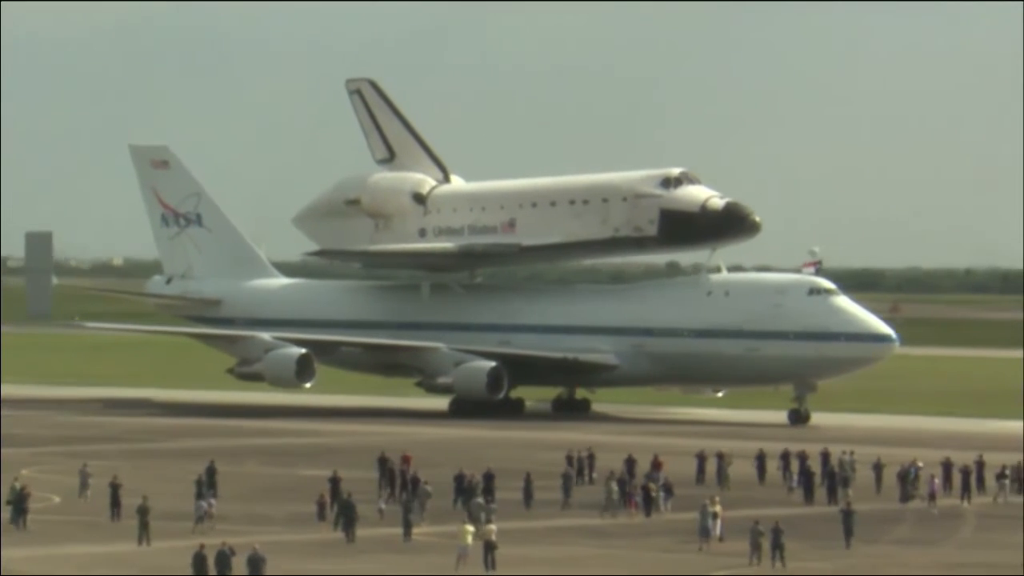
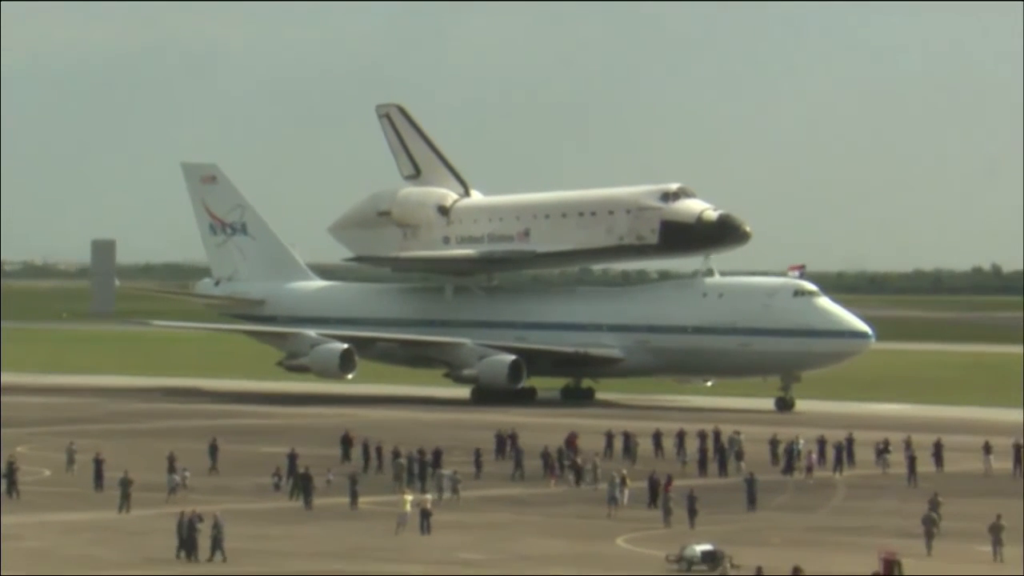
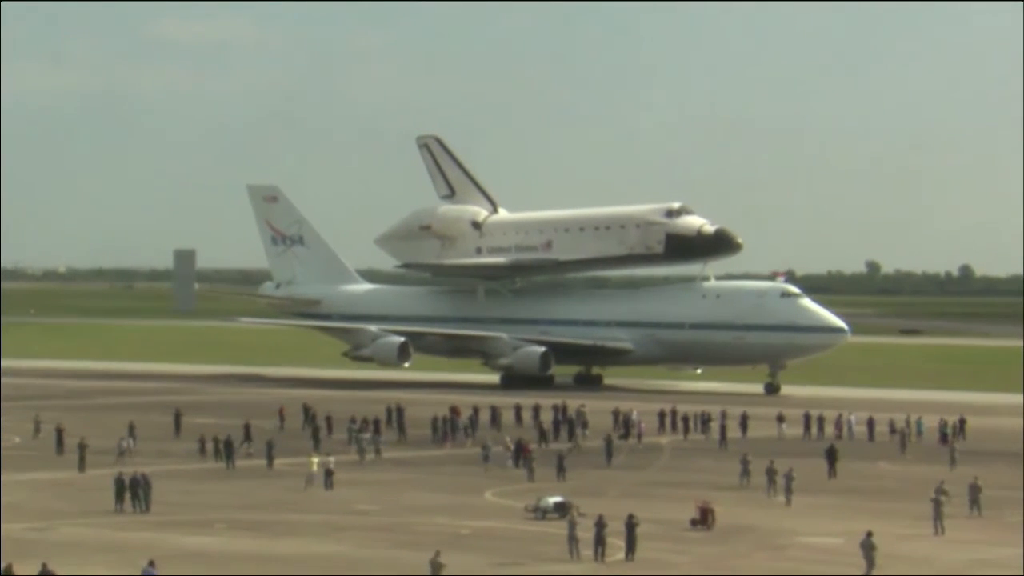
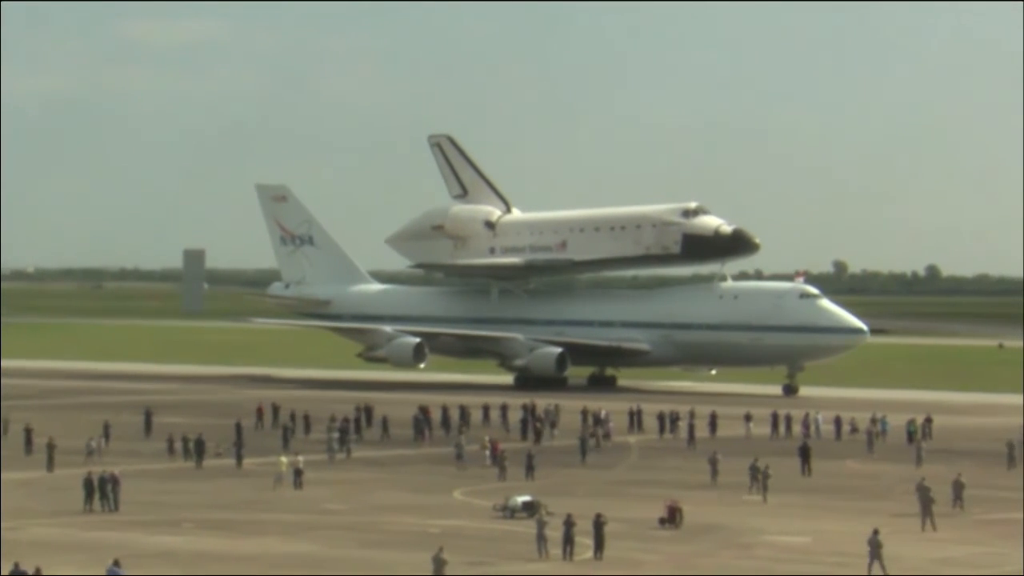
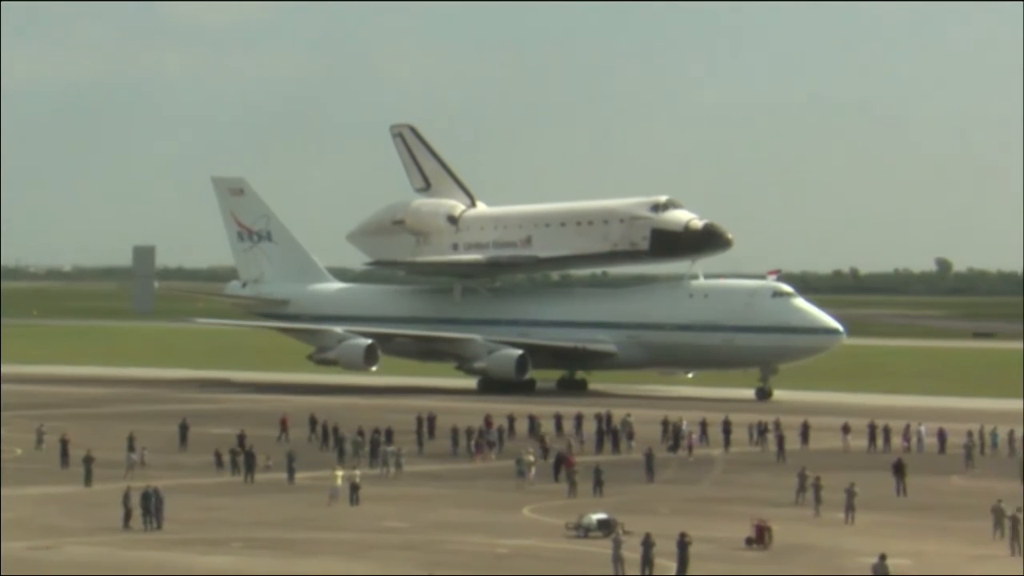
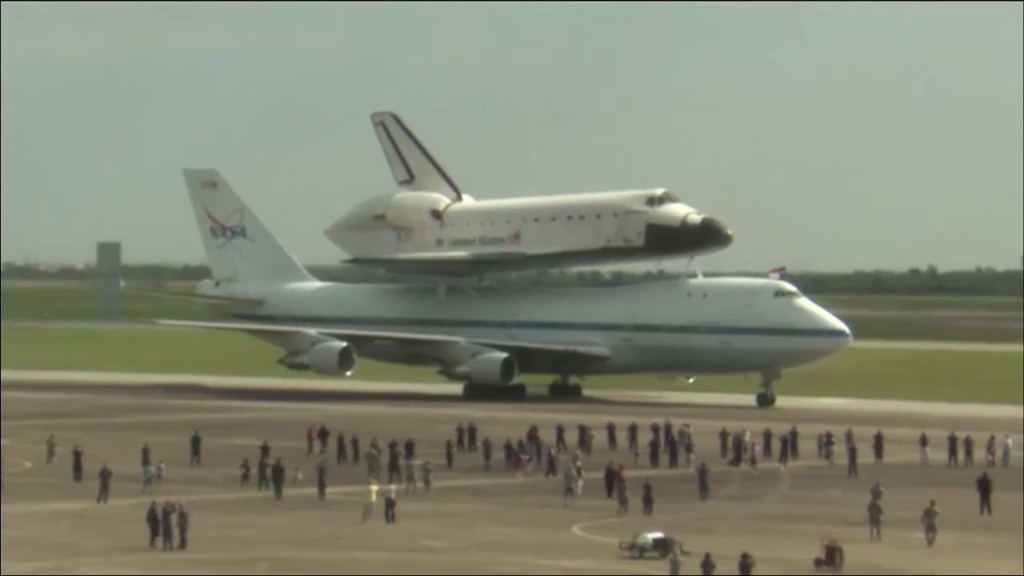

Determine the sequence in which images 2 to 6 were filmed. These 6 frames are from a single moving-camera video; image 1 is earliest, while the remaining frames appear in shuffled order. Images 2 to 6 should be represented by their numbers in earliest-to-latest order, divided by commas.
2, 6, 5, 3, 4
